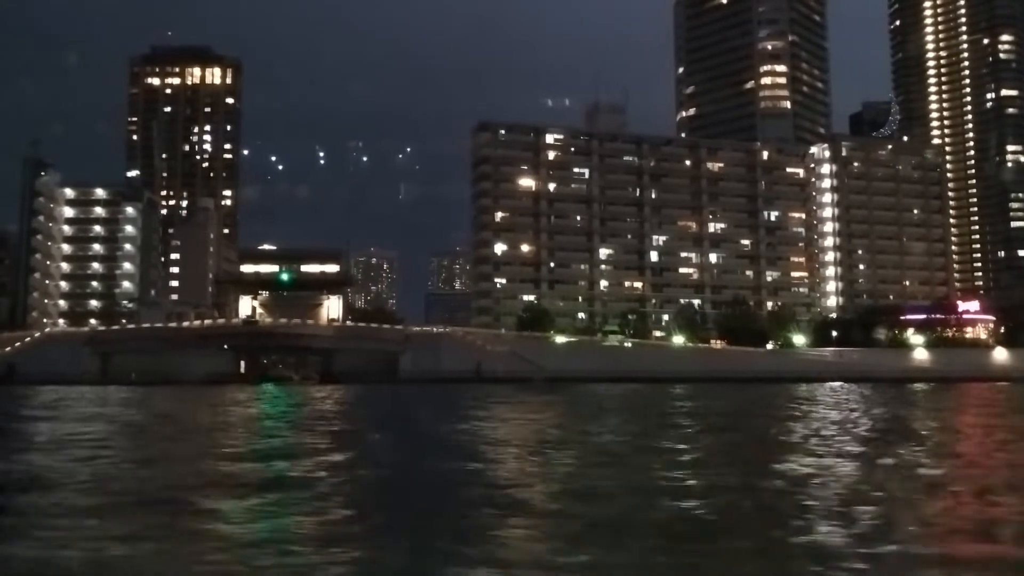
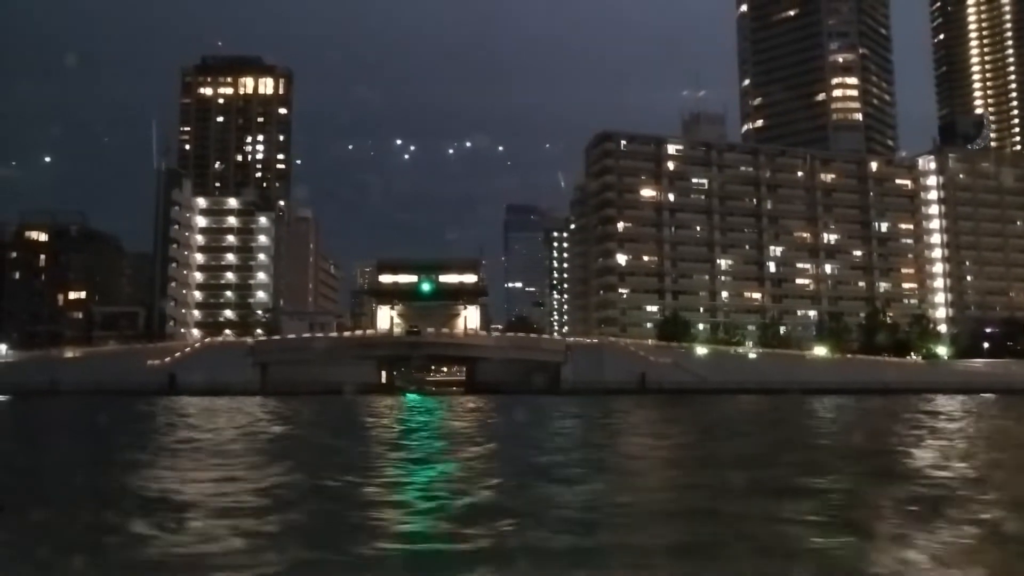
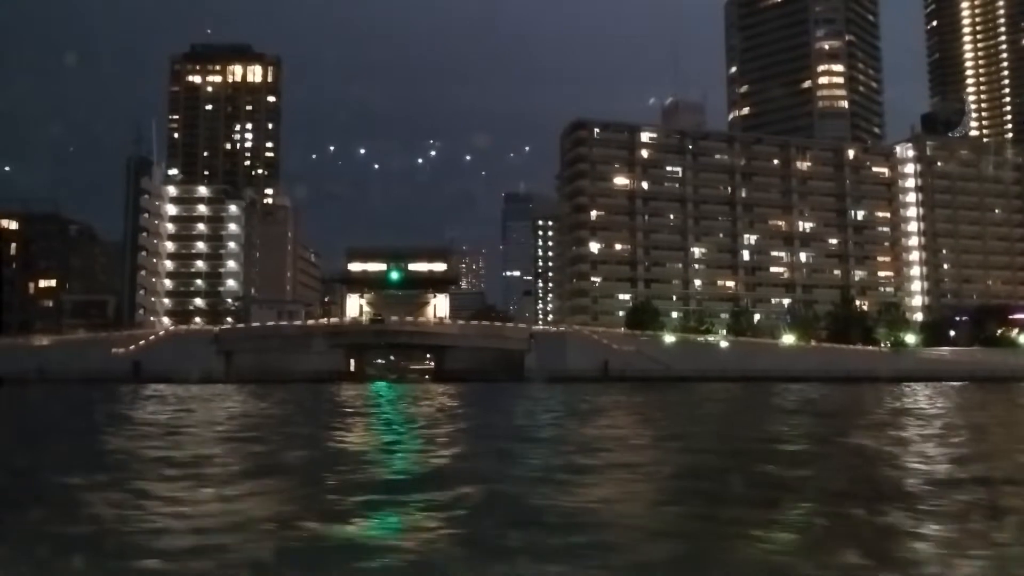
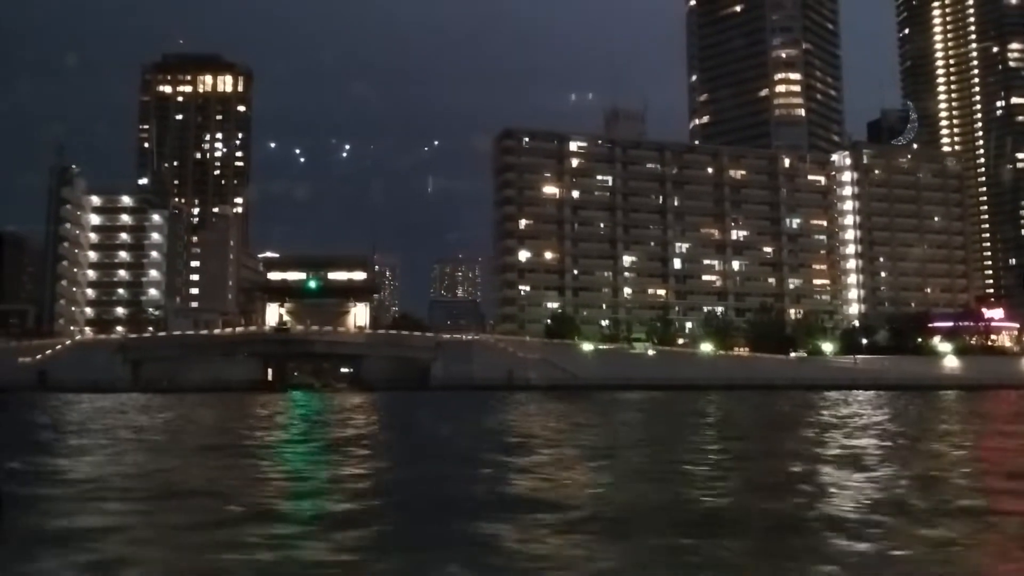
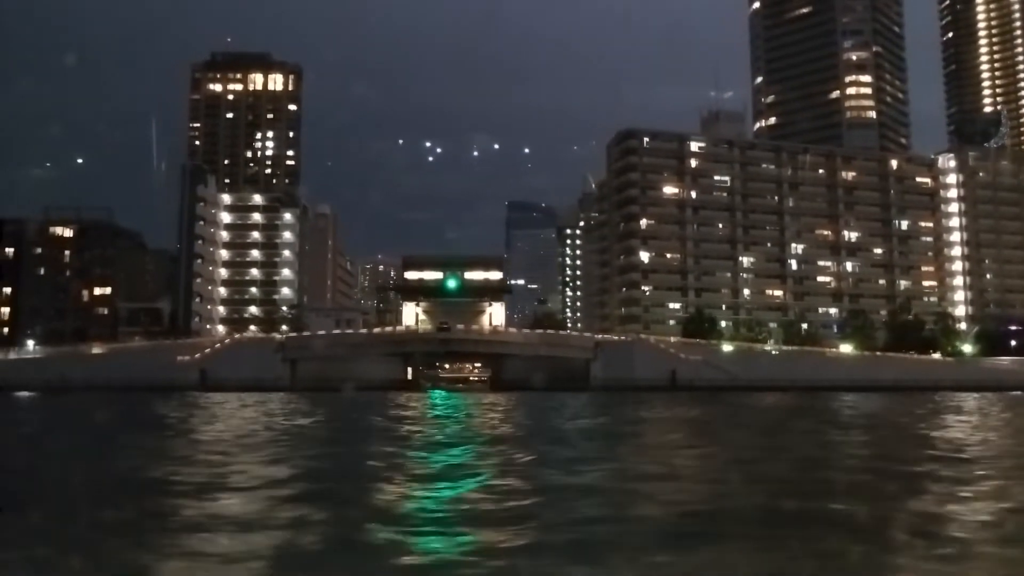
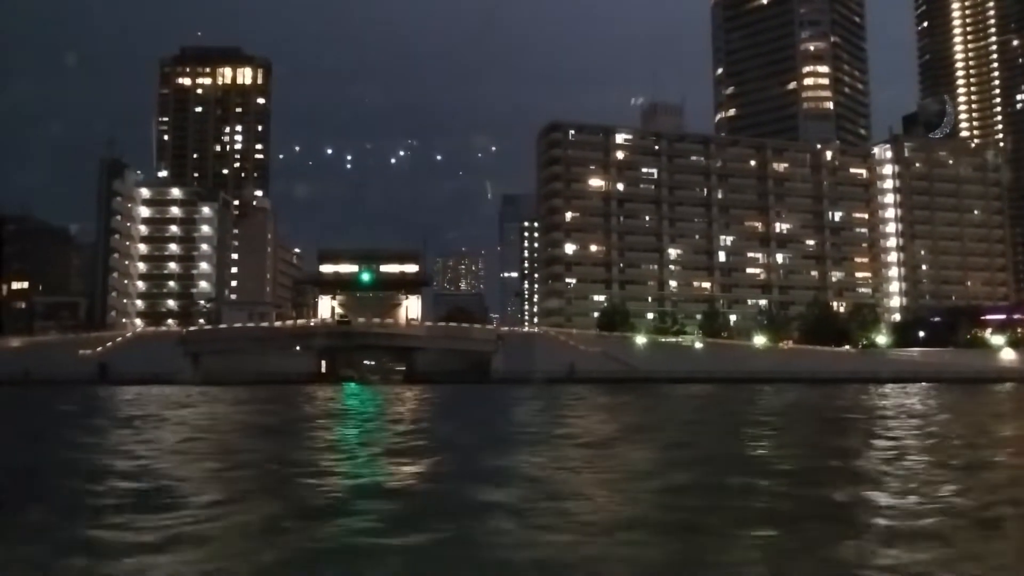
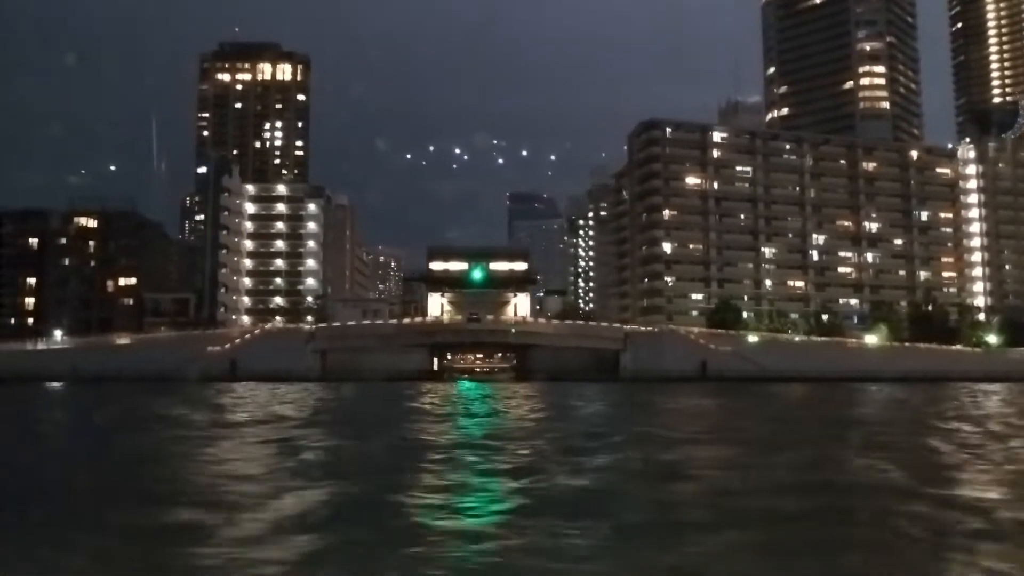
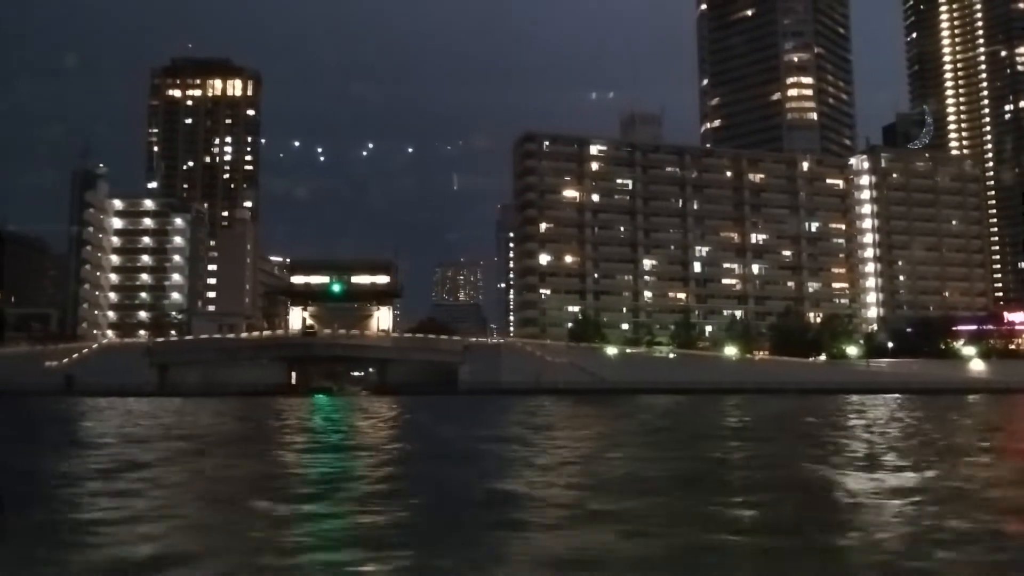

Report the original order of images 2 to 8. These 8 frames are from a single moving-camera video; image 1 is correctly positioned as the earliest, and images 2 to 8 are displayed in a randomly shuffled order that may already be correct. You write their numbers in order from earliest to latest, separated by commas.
4, 8, 6, 3, 2, 5, 7
